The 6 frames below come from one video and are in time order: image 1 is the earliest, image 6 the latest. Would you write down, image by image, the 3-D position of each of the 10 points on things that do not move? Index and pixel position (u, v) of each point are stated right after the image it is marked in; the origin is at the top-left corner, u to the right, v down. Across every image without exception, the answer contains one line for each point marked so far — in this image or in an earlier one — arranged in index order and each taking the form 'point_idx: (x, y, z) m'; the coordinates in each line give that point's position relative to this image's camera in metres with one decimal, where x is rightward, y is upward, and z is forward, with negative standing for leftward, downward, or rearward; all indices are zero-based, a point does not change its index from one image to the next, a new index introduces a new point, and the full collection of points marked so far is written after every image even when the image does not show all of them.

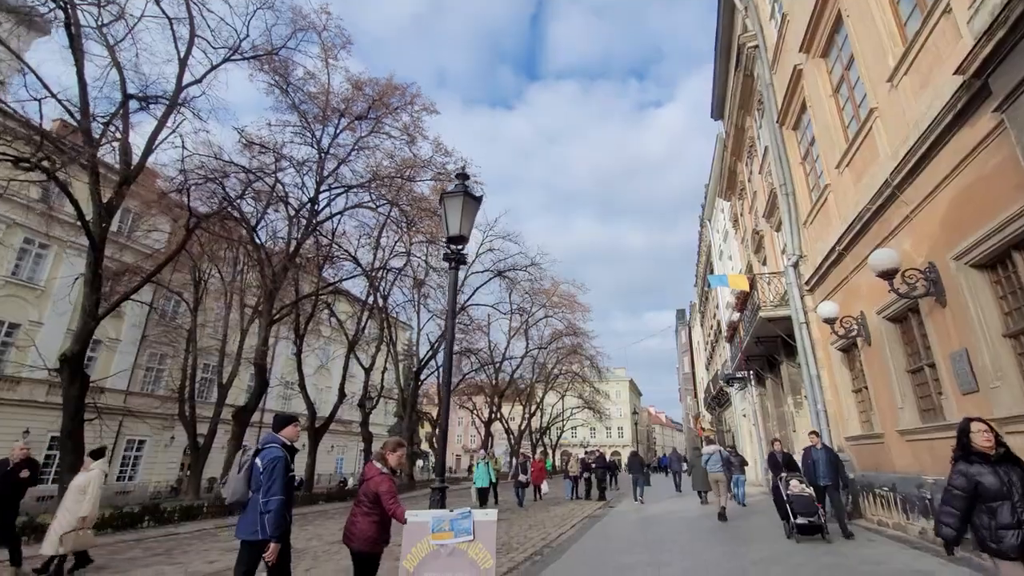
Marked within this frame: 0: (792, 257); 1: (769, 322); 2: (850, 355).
0: (+6.9, +0.8, +12.1) m
1: (+6.8, -0.9, +13.0) m
2: (+7.0, -1.4, +10.1) m
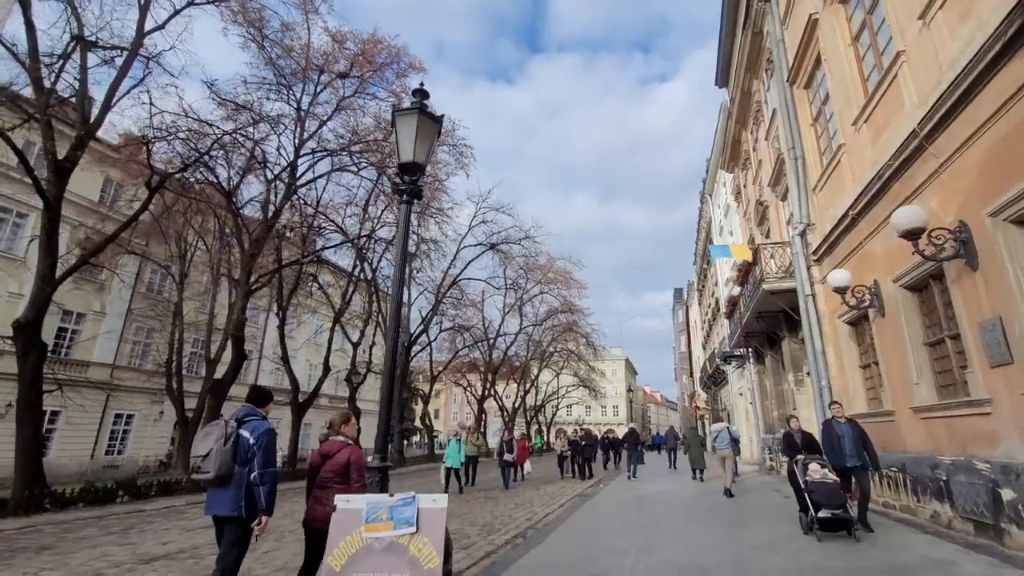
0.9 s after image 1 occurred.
0: (+6.7, +1.5, +11.4) m
1: (+6.6, -0.2, +12.4) m
2: (+6.7, -0.8, +9.5) m
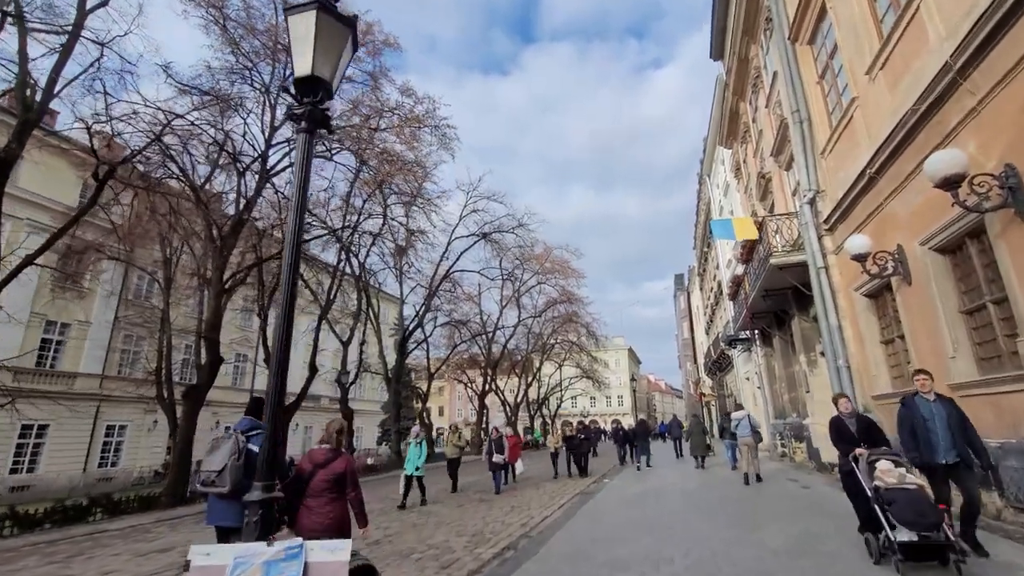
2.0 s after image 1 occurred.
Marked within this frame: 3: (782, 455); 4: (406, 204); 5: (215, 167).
0: (+6.3, +2.0, +10.5) m
1: (+6.3, +0.4, +11.5) m
2: (+6.5, -0.2, +8.6) m
3: (+8.7, -5.3, +15.7) m
4: (-3.9, +3.1, +18.3) m
5: (-8.4, +3.4, +13.8) m
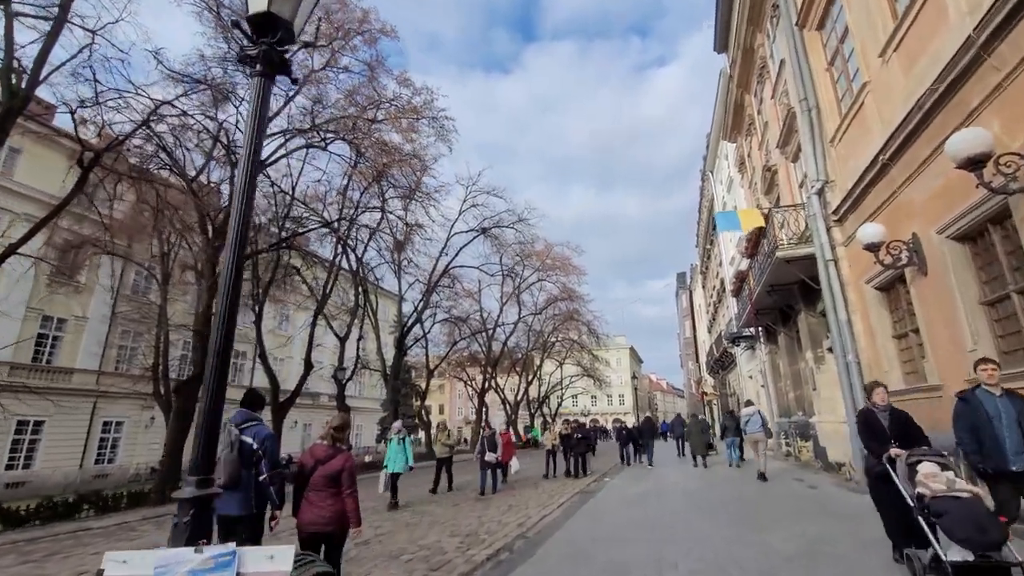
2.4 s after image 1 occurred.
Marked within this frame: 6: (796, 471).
0: (+6.3, +2.2, +10.2) m
1: (+6.3, +0.5, +11.2) m
2: (+6.4, -0.1, +8.3) m
3: (+8.6, -5.2, +15.3) m
4: (-3.9, +3.3, +18.0) m
5: (-8.4, +3.6, +13.5) m
6: (+7.2, -4.6, +12.4) m
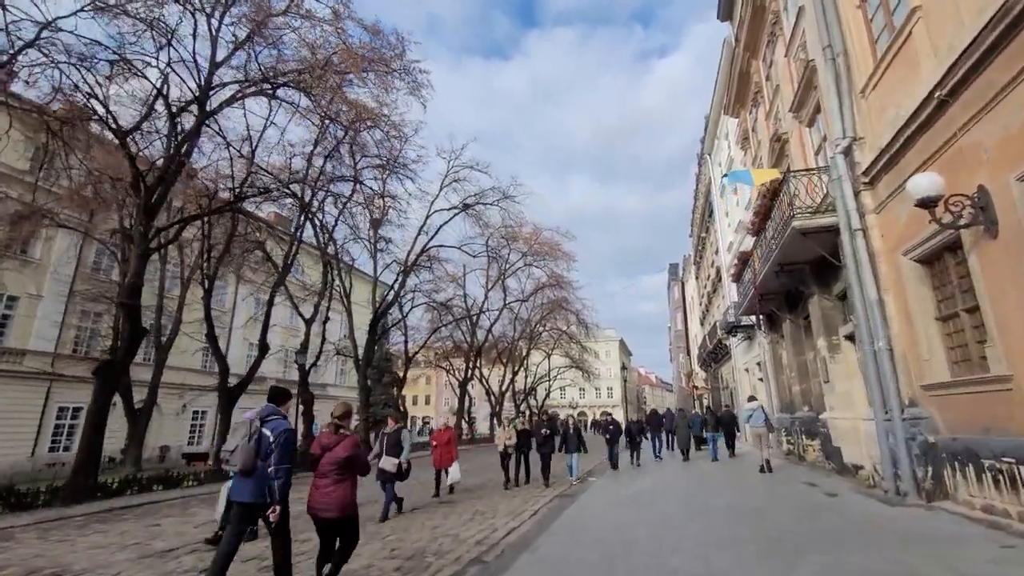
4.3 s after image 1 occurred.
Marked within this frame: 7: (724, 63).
0: (+5.9, +2.6, +8.7) m
1: (+5.8, +1.0, +9.7) m
2: (+6.0, +0.3, +6.9) m
3: (+7.9, -4.7, +14.0) m
4: (-4.5, +4.1, +16.3) m
5: (-8.9, +4.4, +11.8) m
6: (+6.6, -4.2, +11.1) m
7: (+8.6, +9.1, +19.8) m
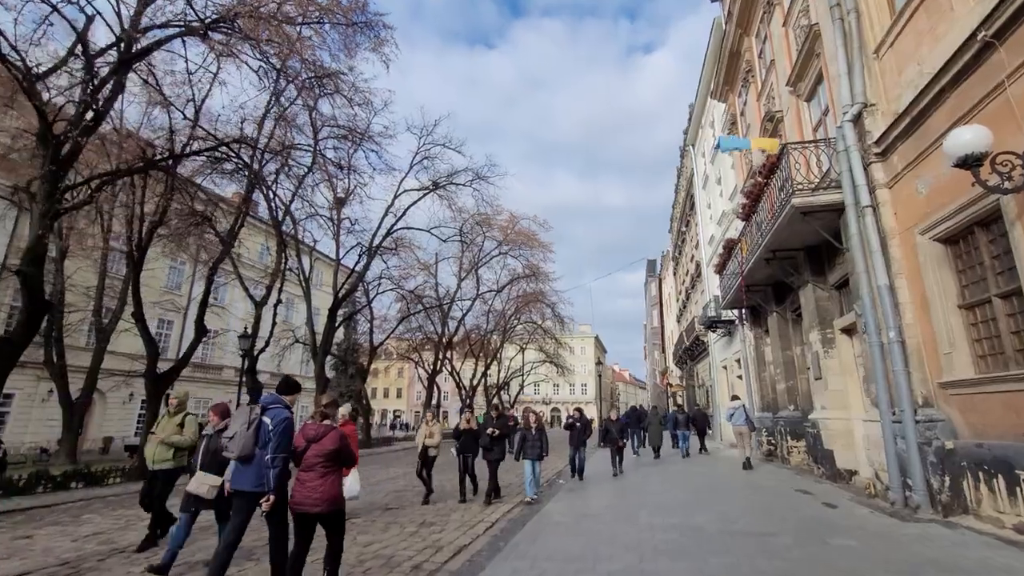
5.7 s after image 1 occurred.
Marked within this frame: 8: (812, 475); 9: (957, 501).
0: (+5.4, +2.8, +7.8) m
1: (+5.2, +1.2, +8.8) m
2: (+5.5, +0.5, +5.9) m
3: (+7.0, -4.5, +13.2) m
4: (-5.3, +4.6, +14.8) m
5: (-9.5, +5.0, +10.1) m
6: (+5.8, -3.9, +10.2) m
7: (+7.7, +9.4, +18.9) m
8: (+6.0, -3.8, +9.8) m
9: (+5.3, -2.5, +5.8) m
